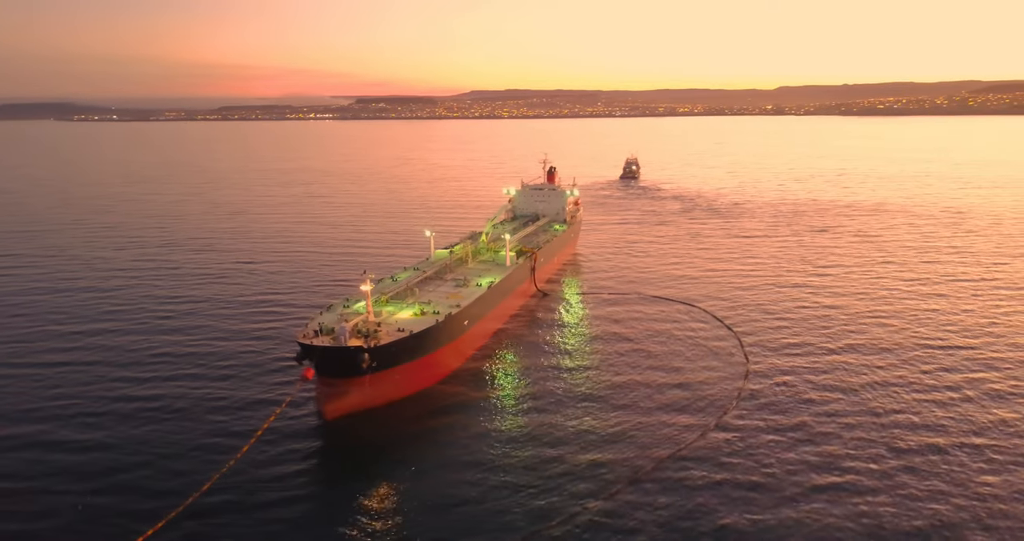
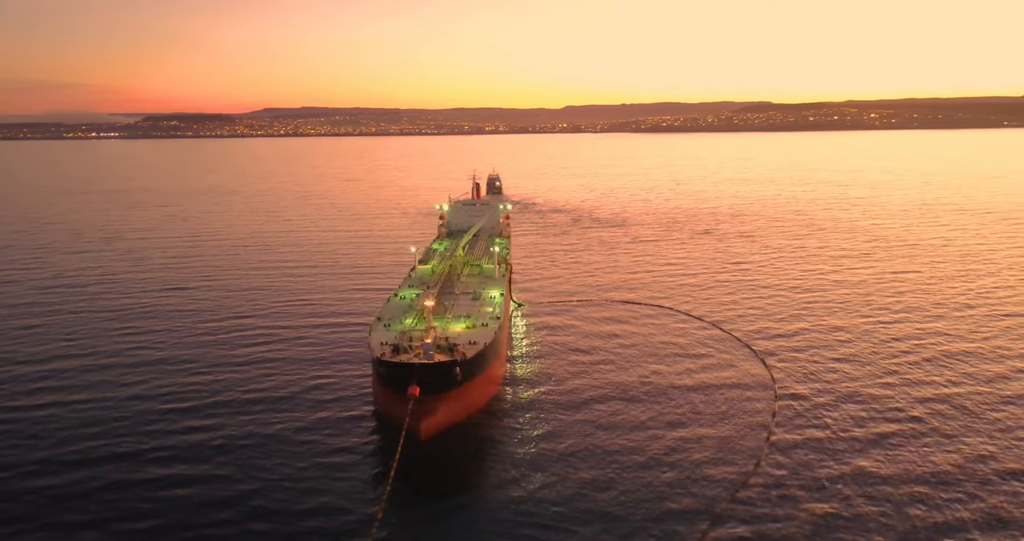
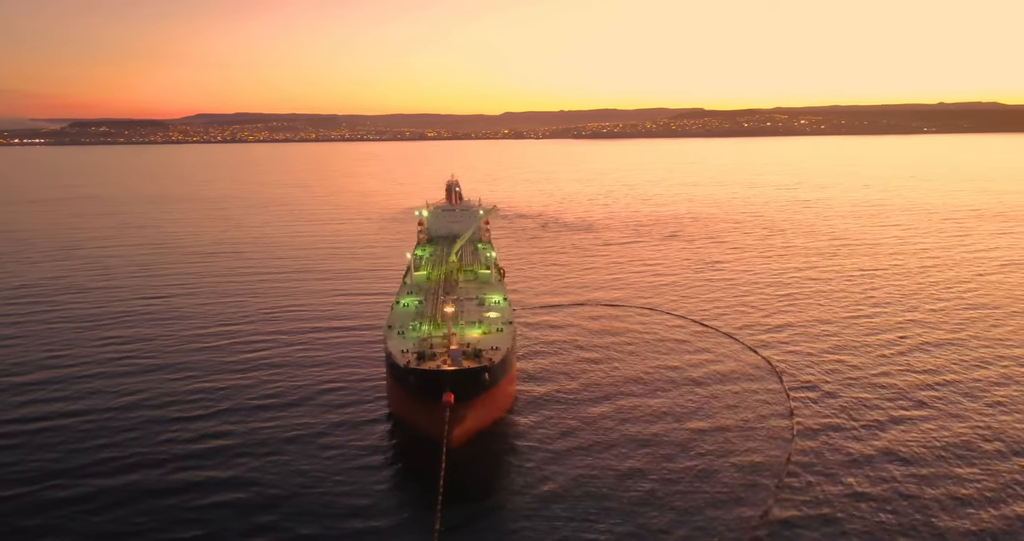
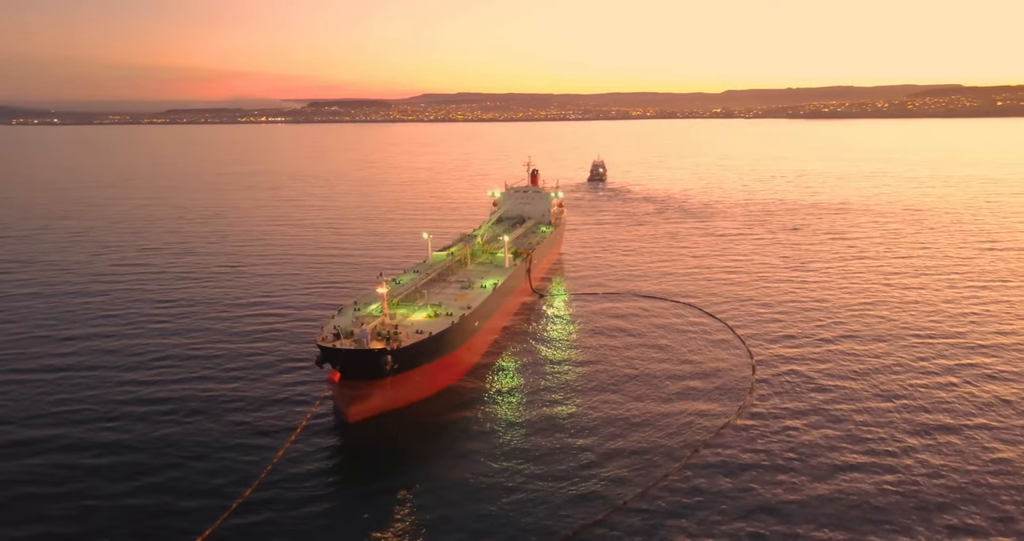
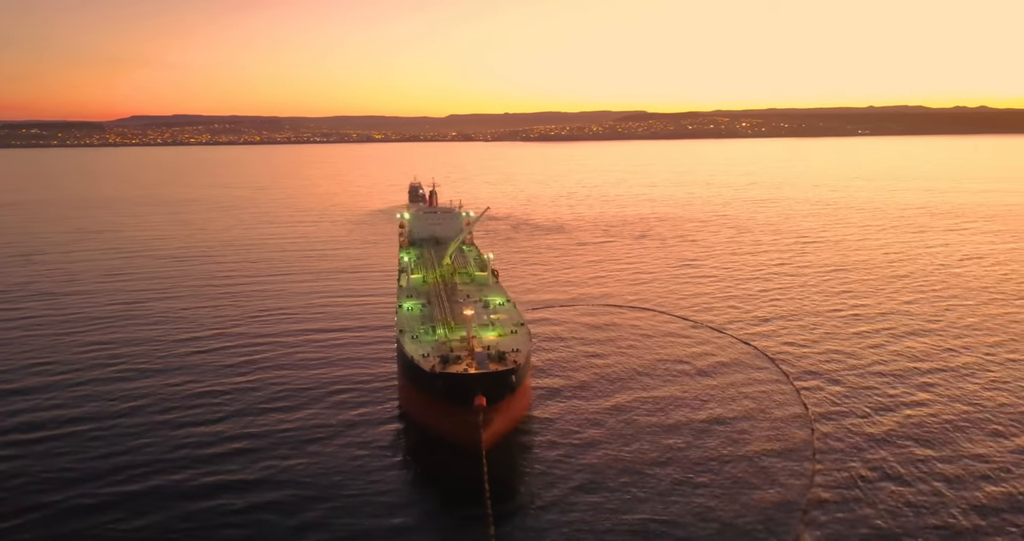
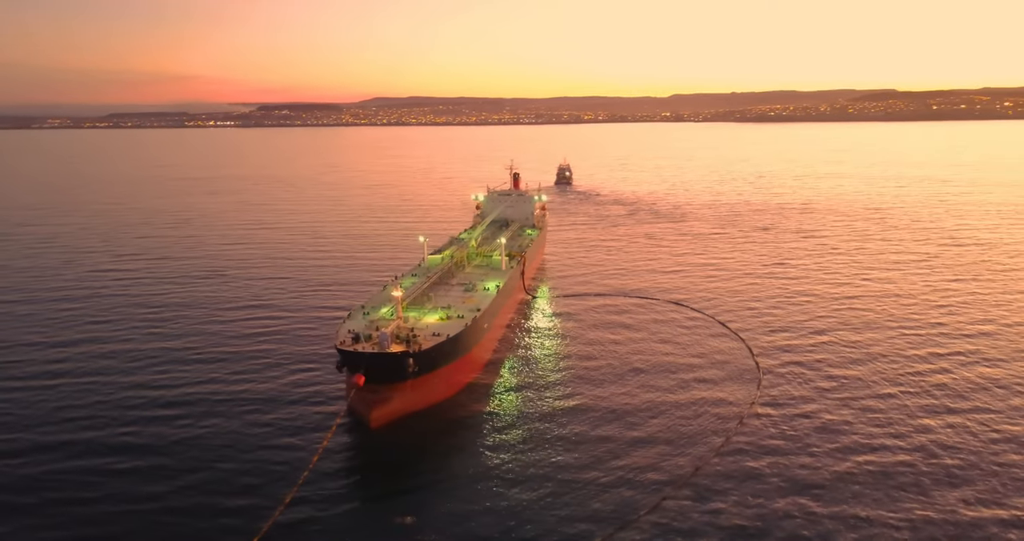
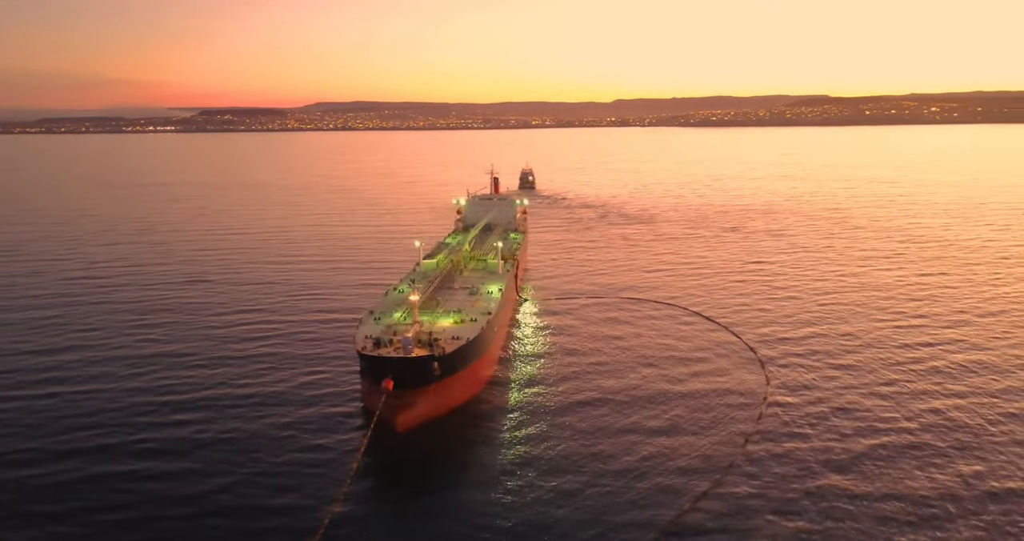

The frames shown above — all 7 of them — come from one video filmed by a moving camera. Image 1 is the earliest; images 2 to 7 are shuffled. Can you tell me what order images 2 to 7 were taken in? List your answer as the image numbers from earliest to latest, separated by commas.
4, 6, 7, 2, 3, 5
